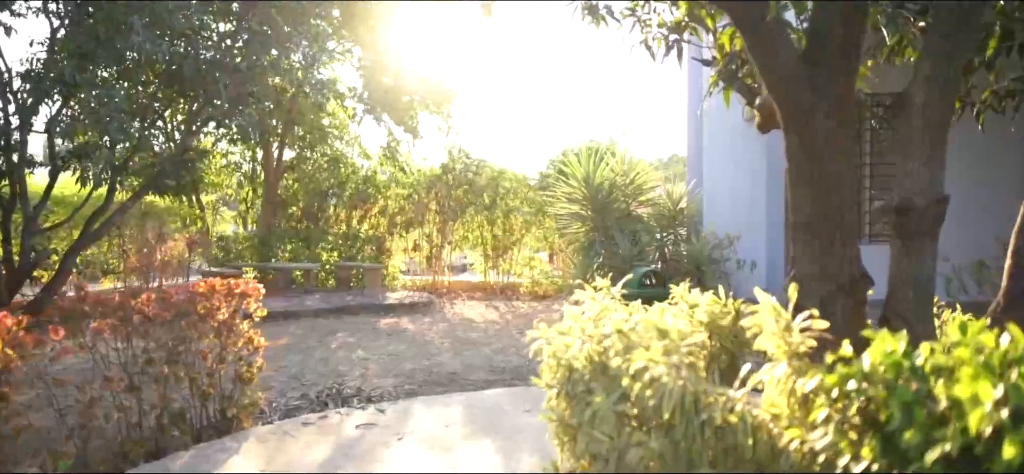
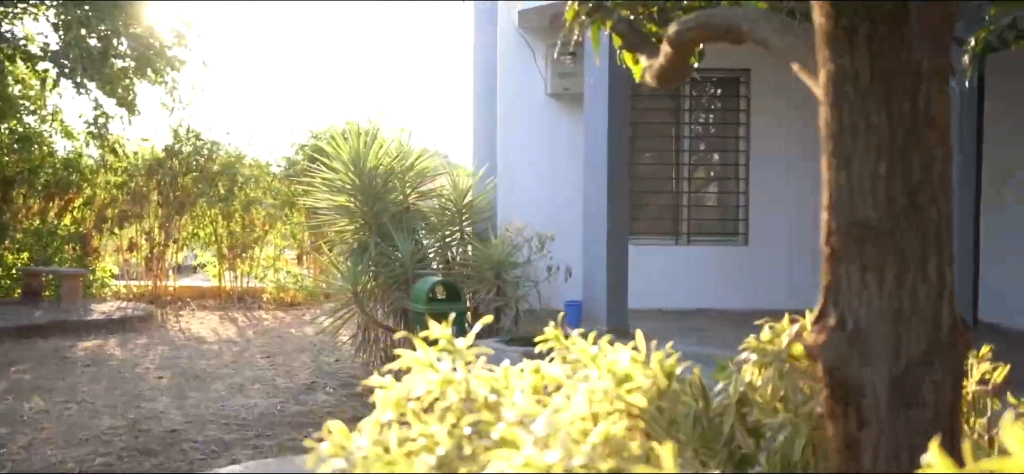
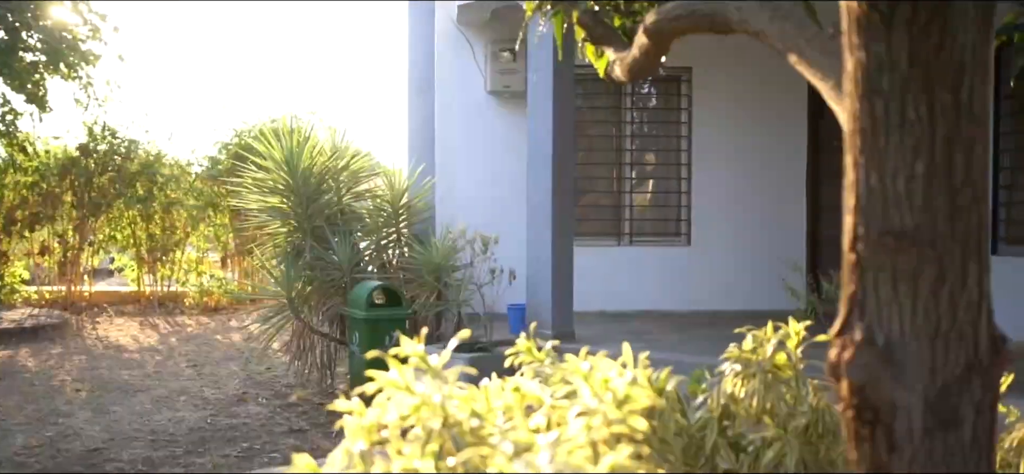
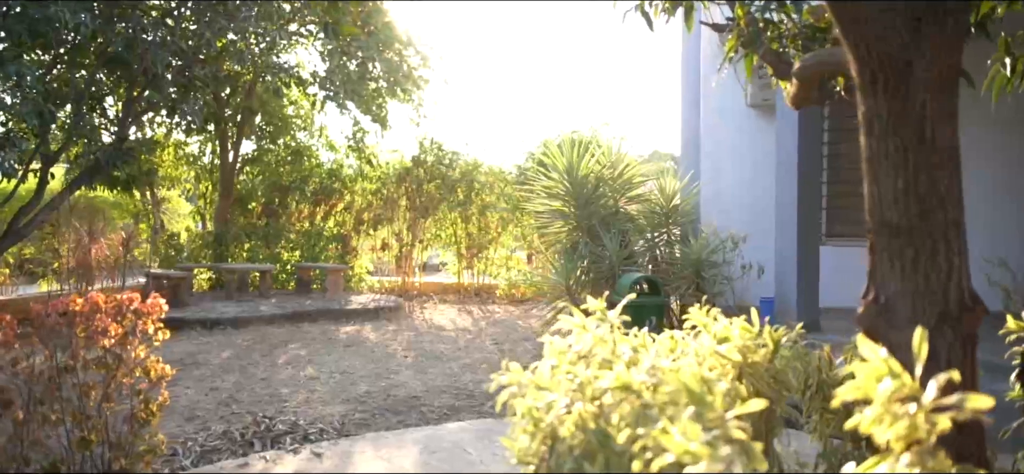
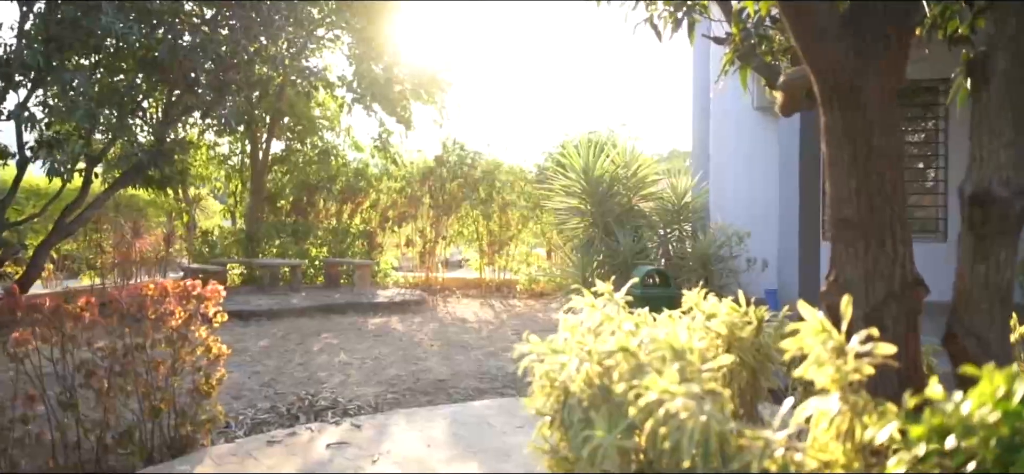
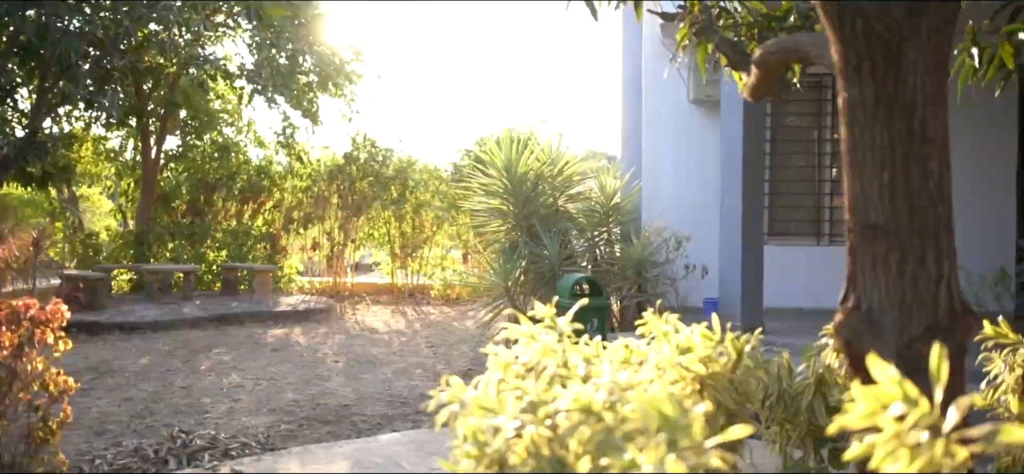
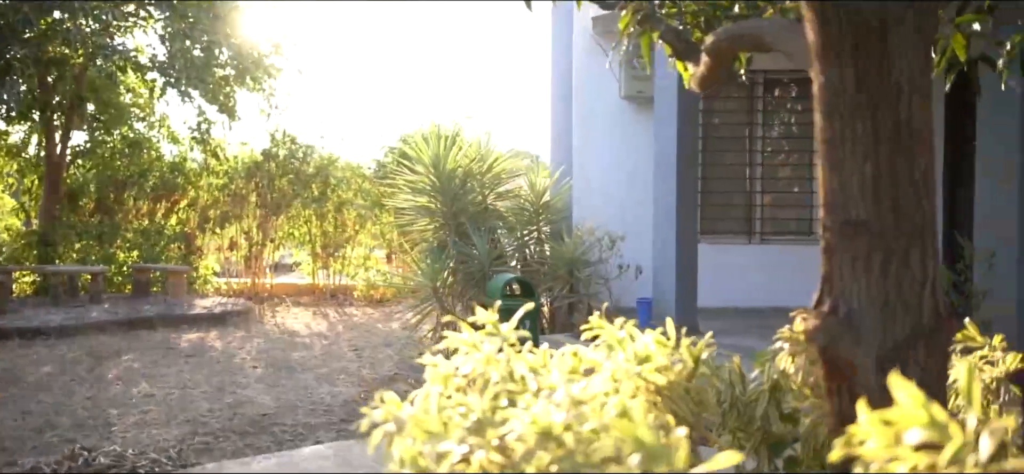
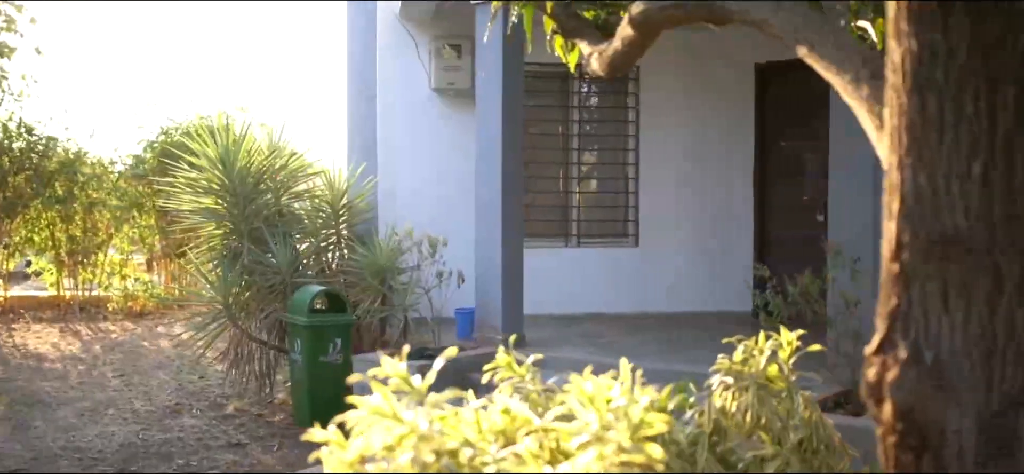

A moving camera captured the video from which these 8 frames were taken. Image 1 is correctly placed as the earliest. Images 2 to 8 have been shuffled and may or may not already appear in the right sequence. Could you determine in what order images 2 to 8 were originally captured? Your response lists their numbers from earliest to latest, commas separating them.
5, 4, 6, 7, 2, 3, 8
